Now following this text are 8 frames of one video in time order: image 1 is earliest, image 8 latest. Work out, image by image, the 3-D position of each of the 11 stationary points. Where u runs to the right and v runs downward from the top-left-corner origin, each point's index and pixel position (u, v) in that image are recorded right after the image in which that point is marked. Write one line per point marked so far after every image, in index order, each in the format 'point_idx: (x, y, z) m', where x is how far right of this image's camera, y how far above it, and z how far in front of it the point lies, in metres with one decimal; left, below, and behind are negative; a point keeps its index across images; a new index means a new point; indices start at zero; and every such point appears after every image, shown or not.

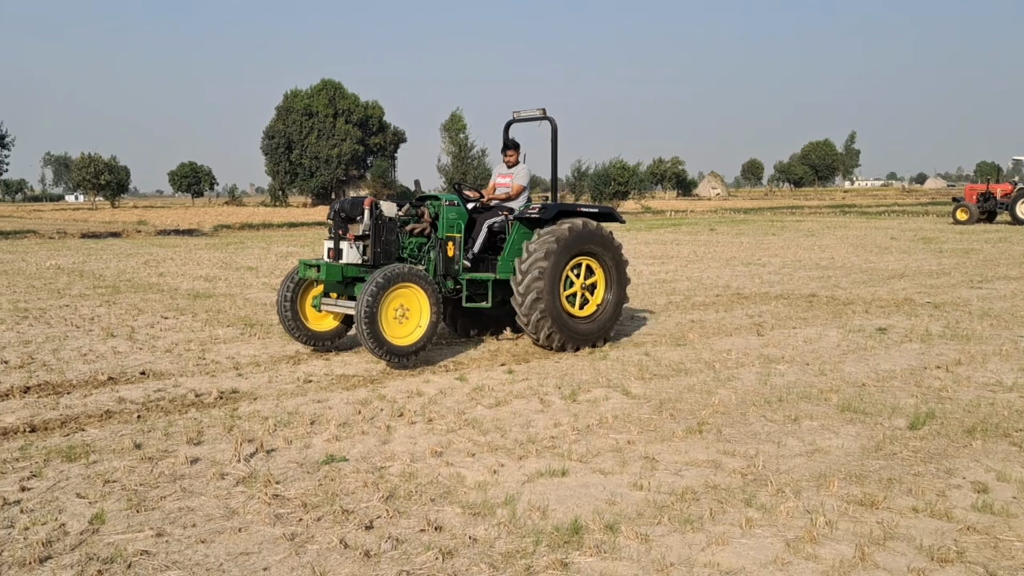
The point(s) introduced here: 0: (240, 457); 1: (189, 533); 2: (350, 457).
0: (-1.5, -1.0, +4.5) m
1: (-1.6, -1.2, +3.8) m
2: (-0.9, -1.0, +4.6) m
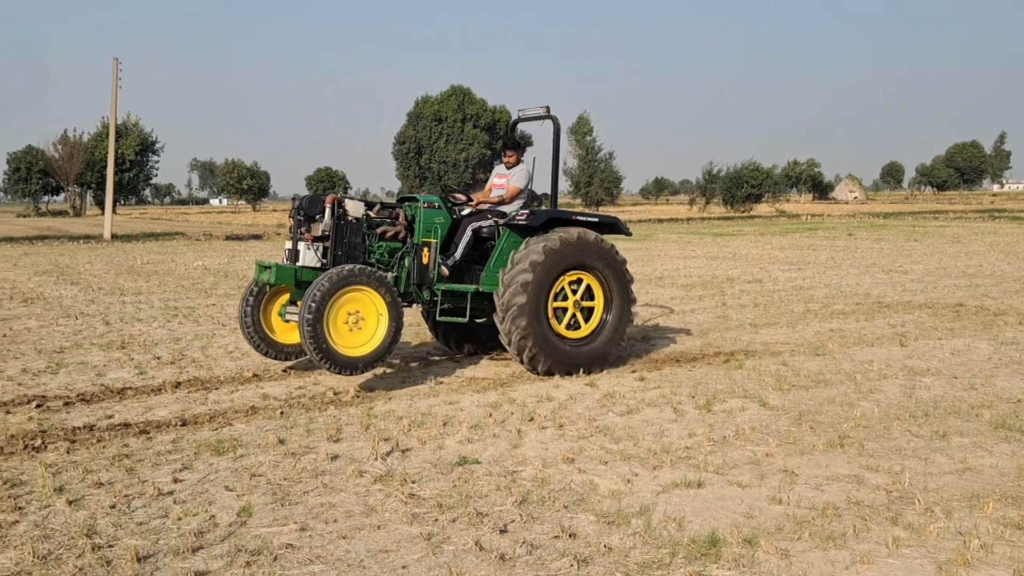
0: (-0.8, -1.0, +4.6) m
1: (-0.9, -1.2, +3.9) m
2: (-0.1, -1.0, +4.6) m
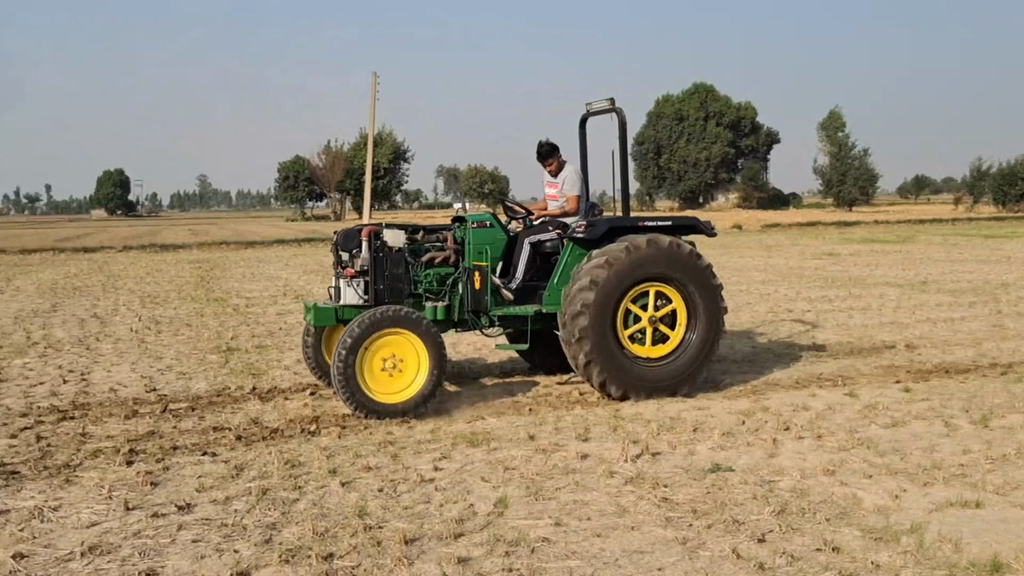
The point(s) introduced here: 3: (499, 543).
0: (+0.7, -1.0, +4.6) m
1: (+0.4, -1.2, +3.9) m
2: (+1.3, -1.0, +4.5) m
3: (-0.1, -1.3, +3.8) m
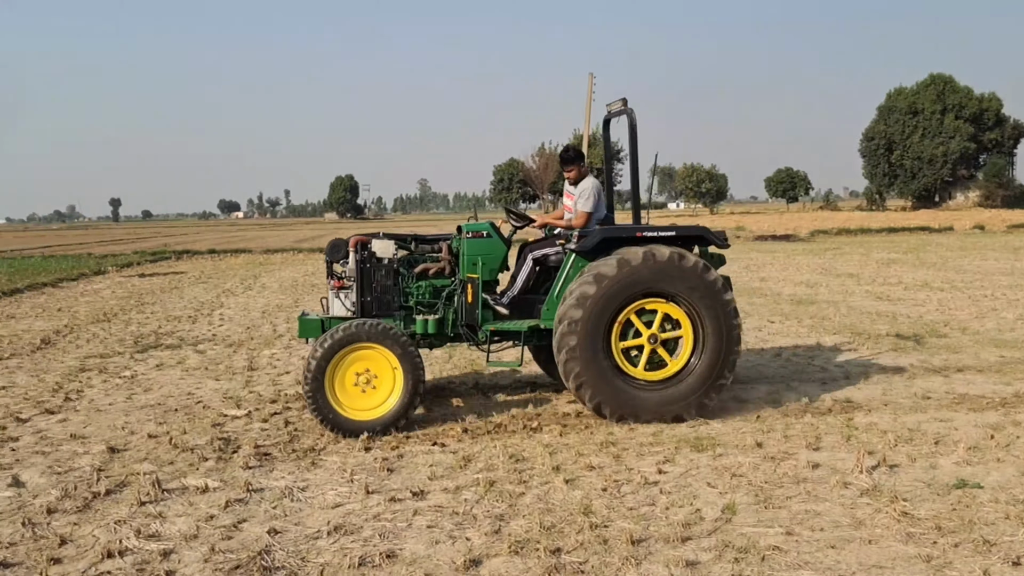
0: (+1.9, -1.0, +4.4) m
1: (+1.5, -1.2, +3.8) m
2: (+2.5, -1.1, +4.2) m
3: (+1.1, -1.3, +3.7) m
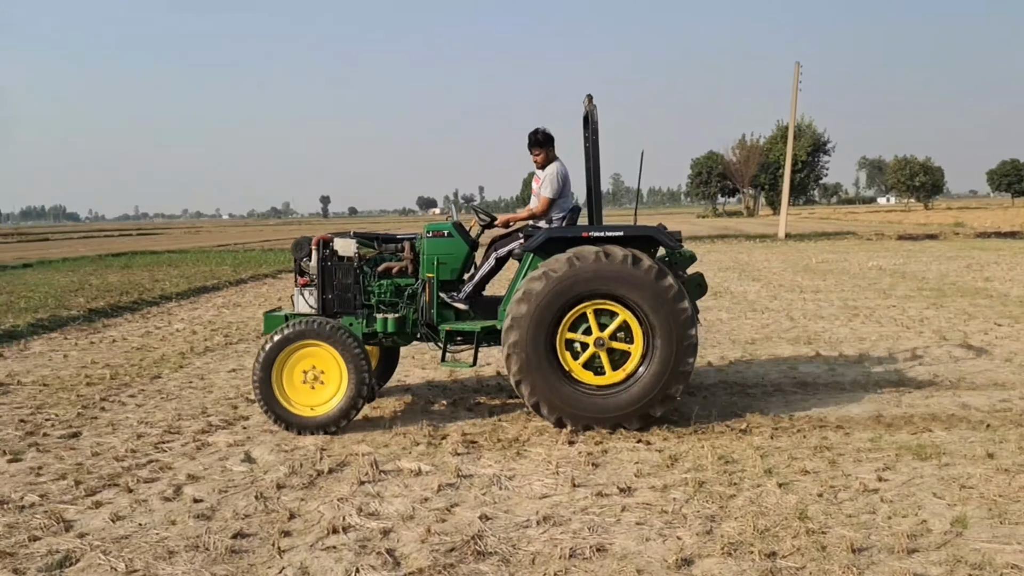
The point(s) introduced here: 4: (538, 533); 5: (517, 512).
0: (+3.0, -1.0, +4.1) m
1: (+2.6, -1.2, +3.5) m
2: (+3.6, -1.1, +3.8) m
3: (+2.1, -1.3, +3.5) m
4: (+0.1, -1.3, +4.0) m
5: (0.0, -1.2, +4.2) m
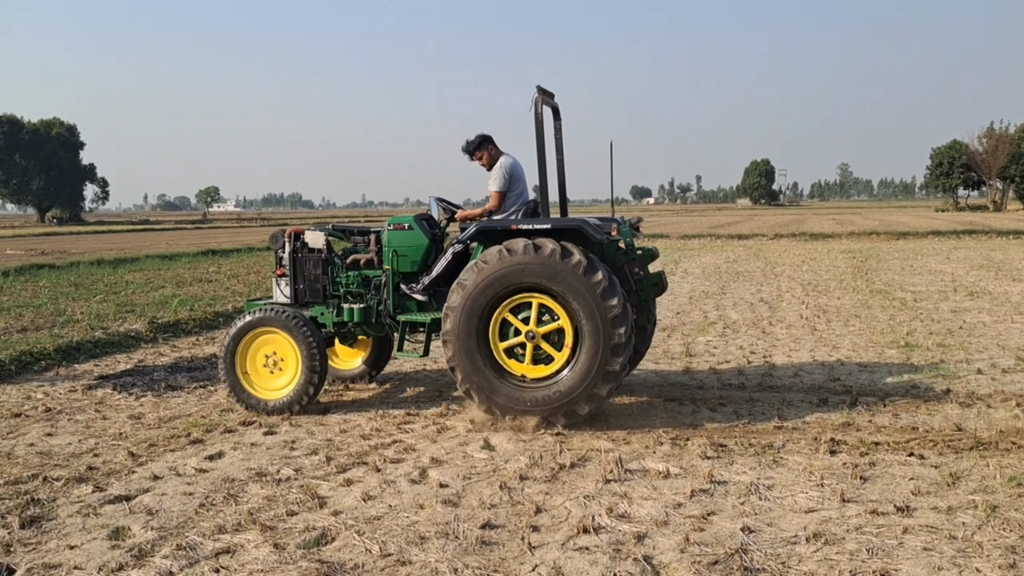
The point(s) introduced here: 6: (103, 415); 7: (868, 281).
0: (+4.3, -1.1, +3.0) m
1: (+3.7, -1.3, +2.6) m
2: (+4.7, -1.2, +2.6) m
3: (+3.2, -1.3, +2.7) m
4: (+1.4, -1.3, +3.6) m
5: (+1.3, -1.2, +3.8) m
6: (-3.6, -1.1, +6.7) m
7: (+7.1, +0.1, +15.4) m
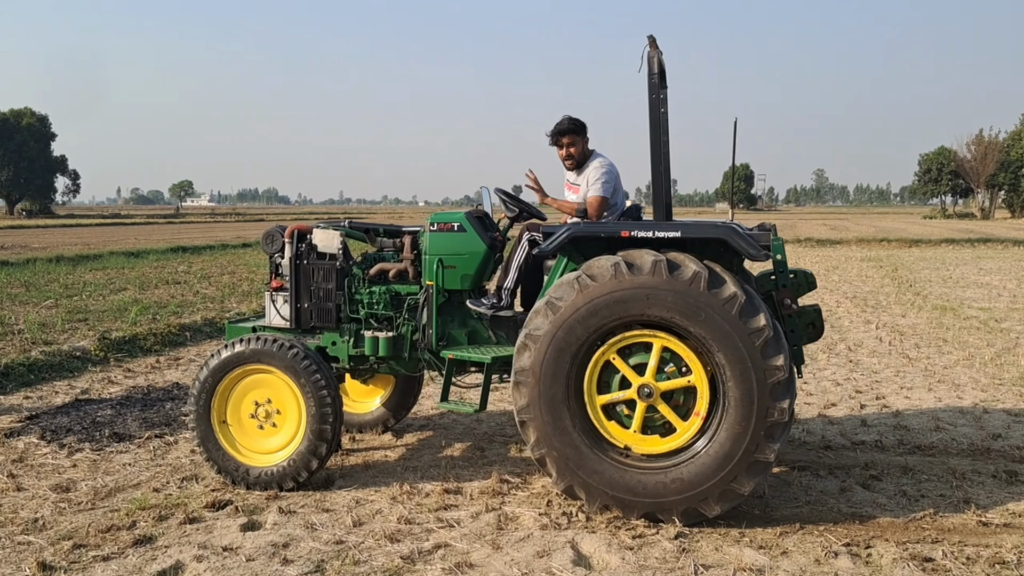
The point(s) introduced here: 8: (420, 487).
0: (+4.8, -1.3, +1.3) m
1: (+4.2, -1.5, +0.9) m
2: (+5.3, -1.4, +1.0) m
3: (+3.8, -1.5, +1.0) m
4: (+1.9, -1.4, +1.9) m
5: (+1.9, -1.4, +2.1) m
6: (-3.1, -1.2, +4.9) m
7: (+7.4, -0.1, +13.8) m
8: (-0.5, -1.2, +4.6) m
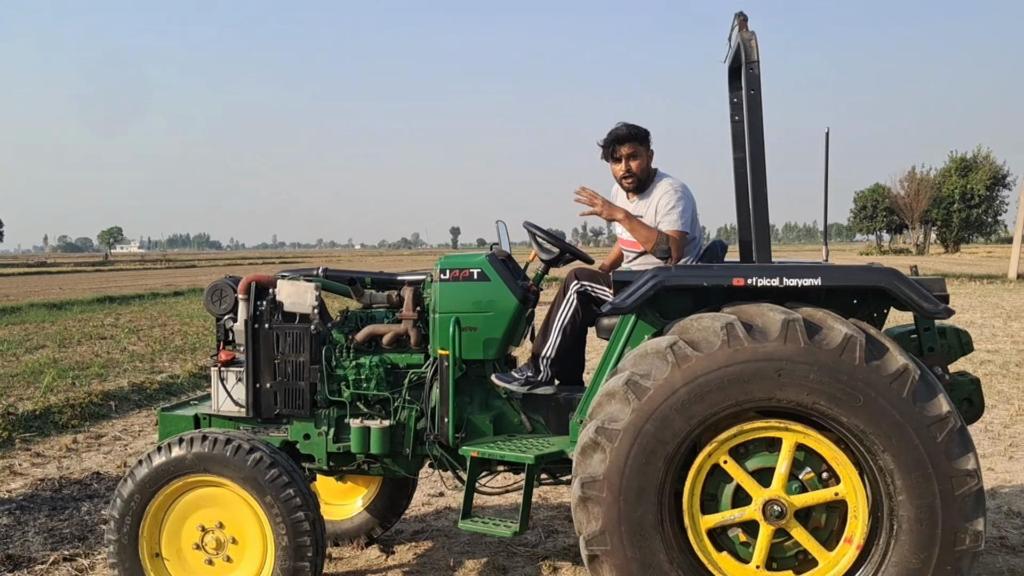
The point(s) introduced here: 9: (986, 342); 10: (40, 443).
0: (+5.3, -1.4, +0.4) m
1: (+4.7, -1.5, 0.0) m
2: (+5.8, -1.4, +0.1) m
3: (+4.3, -1.6, 0.0) m
4: (+2.4, -1.6, +0.7) m
5: (+2.3, -1.5, +1.0) m
6: (-2.9, -1.6, +3.4) m
7: (+6.9, -0.8, +13.1) m
8: (-0.3, -1.5, +3.2) m
9: (+7.5, -0.8, +12.3) m
10: (-4.4, -1.4, +7.1) m
